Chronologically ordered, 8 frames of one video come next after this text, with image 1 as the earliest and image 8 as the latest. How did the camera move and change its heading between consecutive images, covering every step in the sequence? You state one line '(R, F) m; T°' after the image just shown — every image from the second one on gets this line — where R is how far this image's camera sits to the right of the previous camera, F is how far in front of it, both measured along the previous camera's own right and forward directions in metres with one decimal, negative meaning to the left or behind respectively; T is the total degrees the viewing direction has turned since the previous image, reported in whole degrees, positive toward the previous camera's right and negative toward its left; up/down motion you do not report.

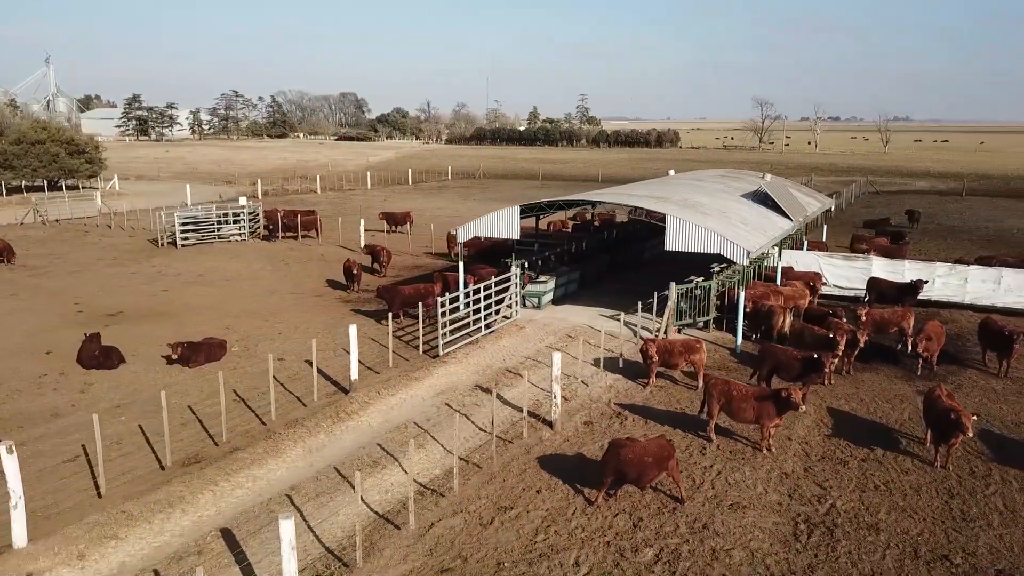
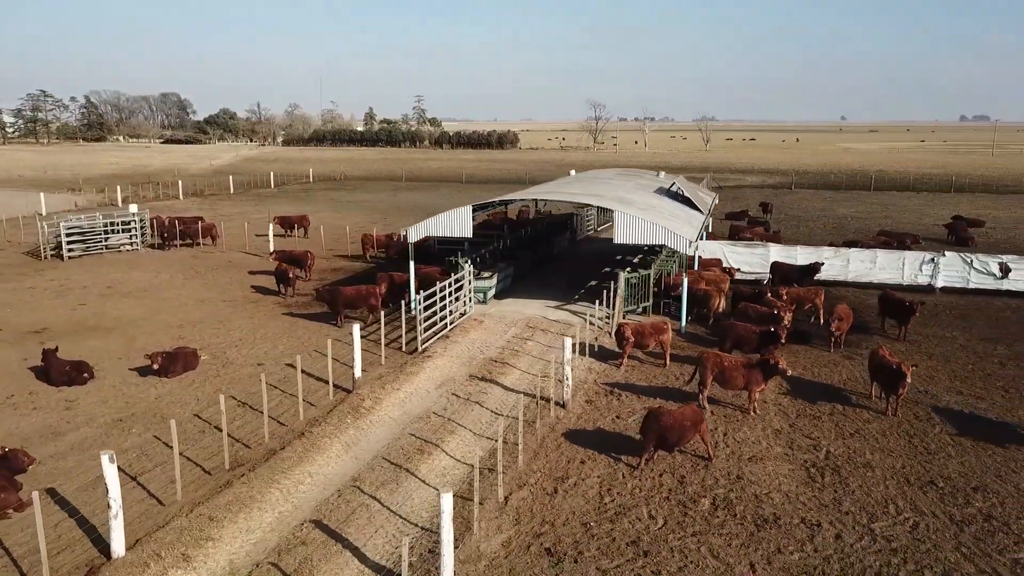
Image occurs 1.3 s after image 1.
(-2.7, -0.6) m; +12°
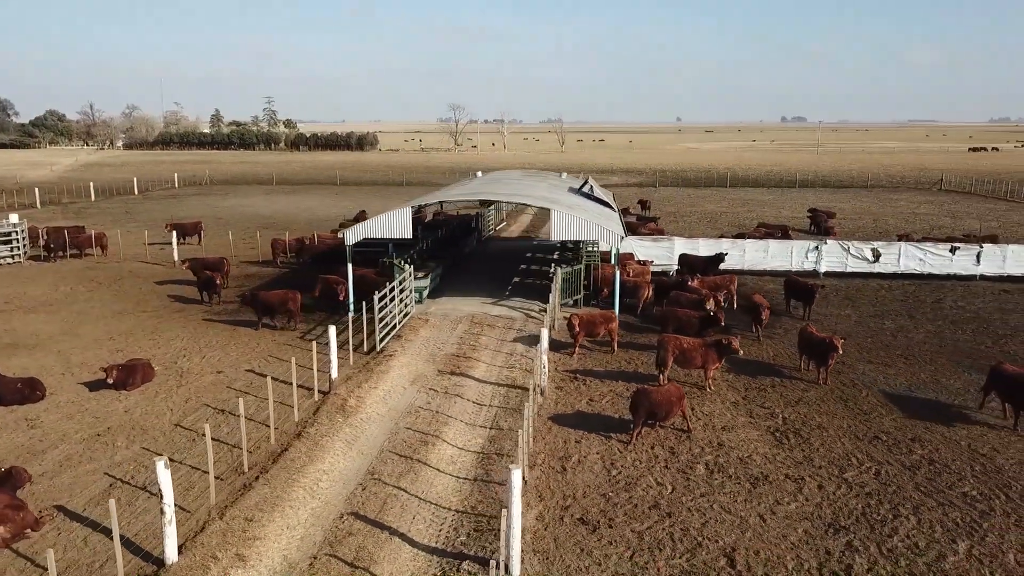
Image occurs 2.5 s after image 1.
(-2.0, -0.5) m; +10°
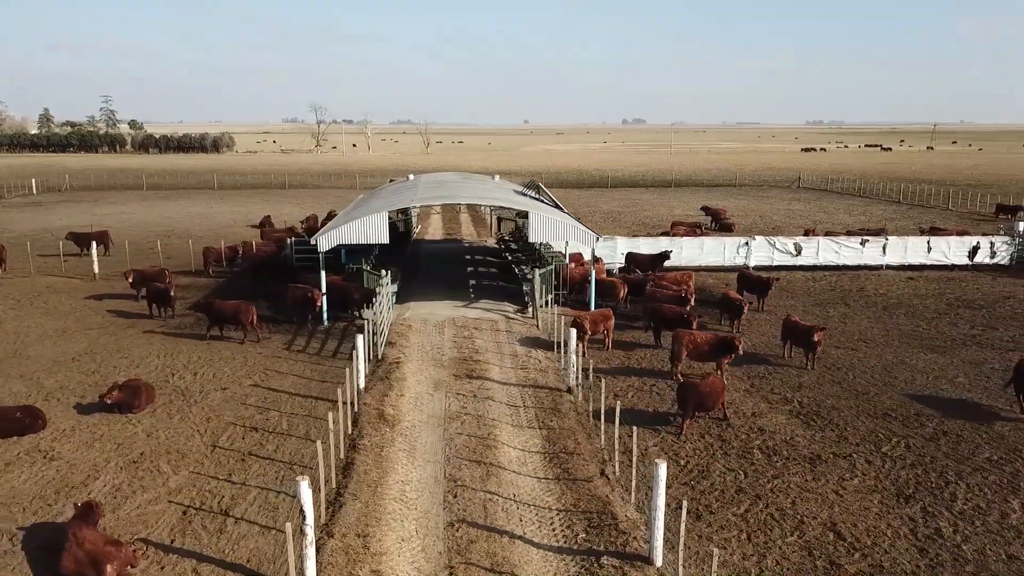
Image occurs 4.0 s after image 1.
(-2.9, +0.1) m; +10°
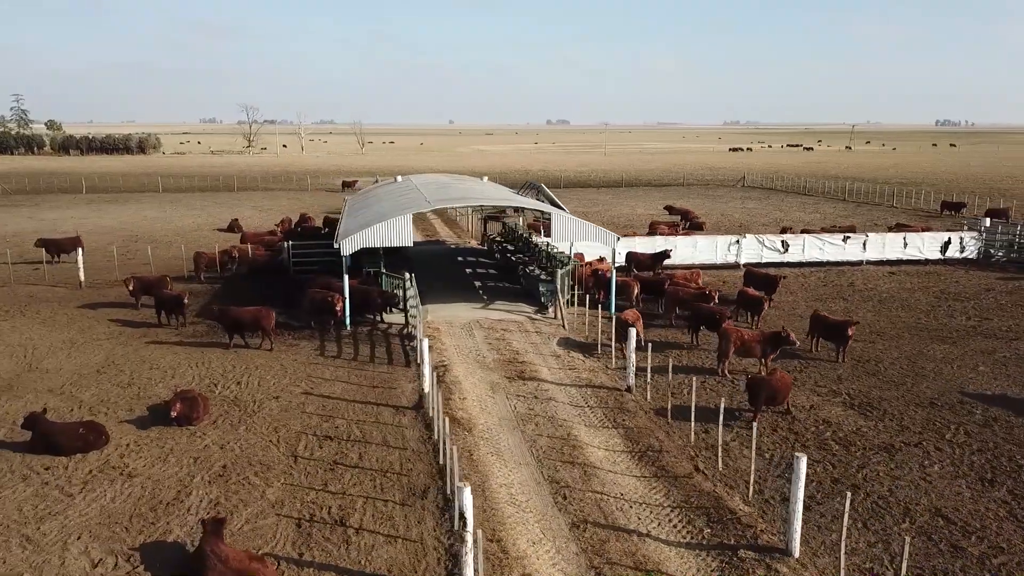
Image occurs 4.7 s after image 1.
(-2.2, +0.1) m; +5°
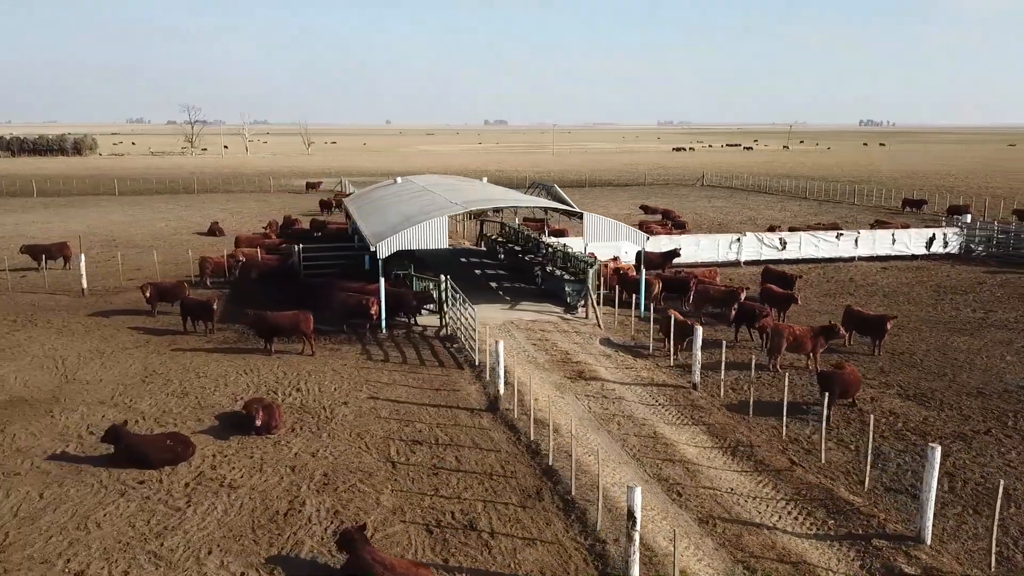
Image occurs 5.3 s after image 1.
(-2.2, 0.0) m; +4°
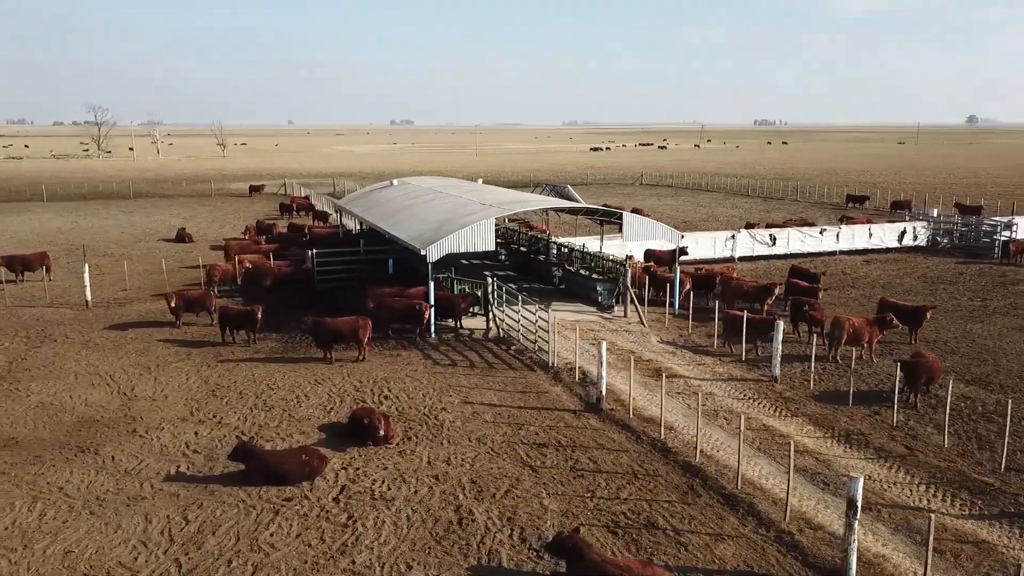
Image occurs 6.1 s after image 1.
(-3.1, +0.1) m; +6°
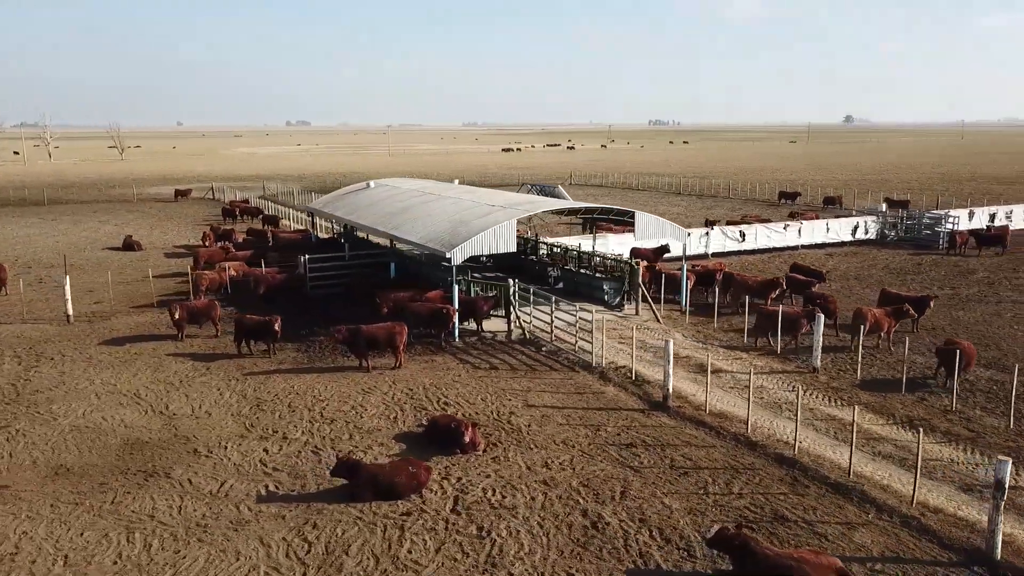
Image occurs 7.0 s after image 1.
(-2.6, +0.3) m; +7°
